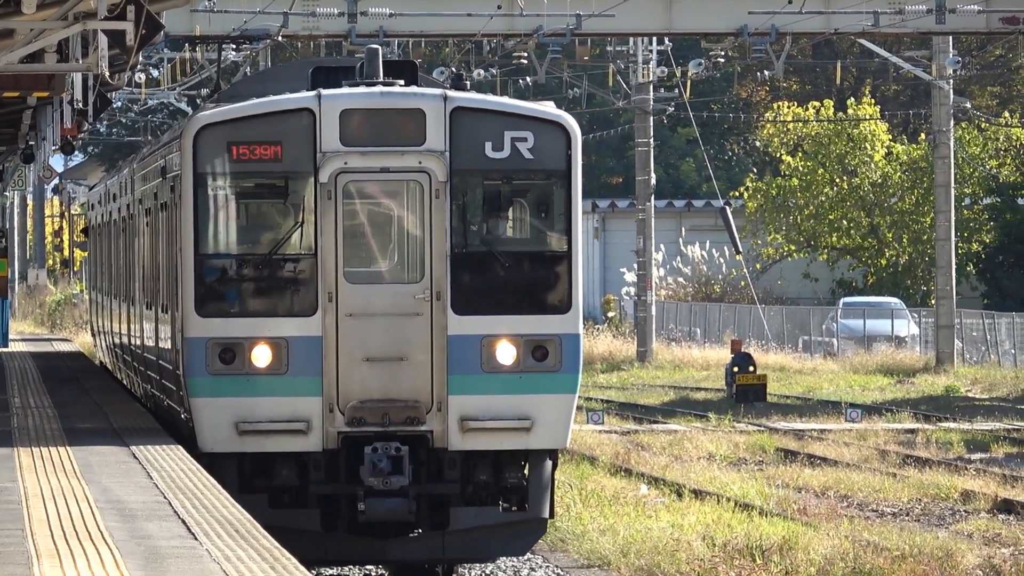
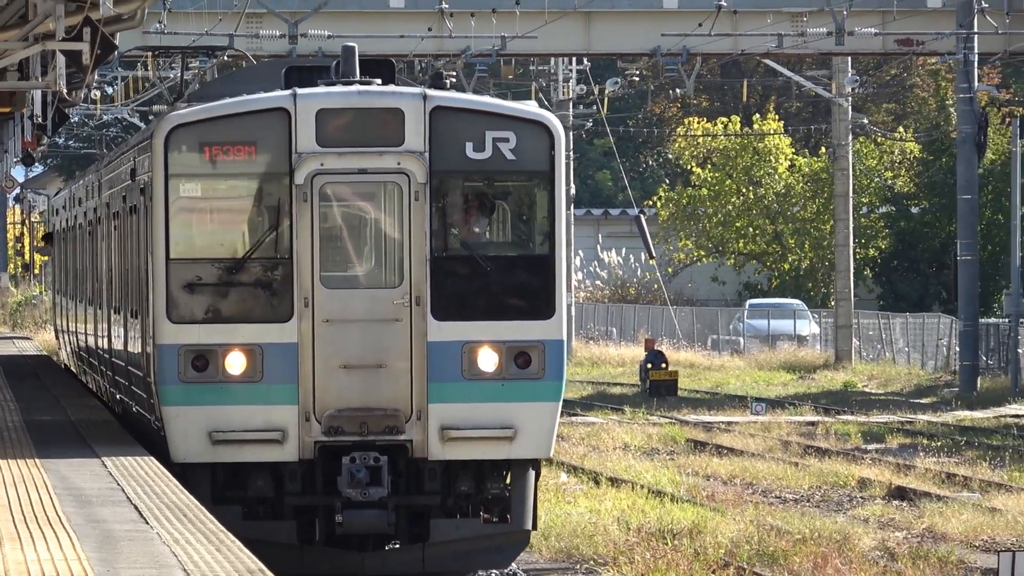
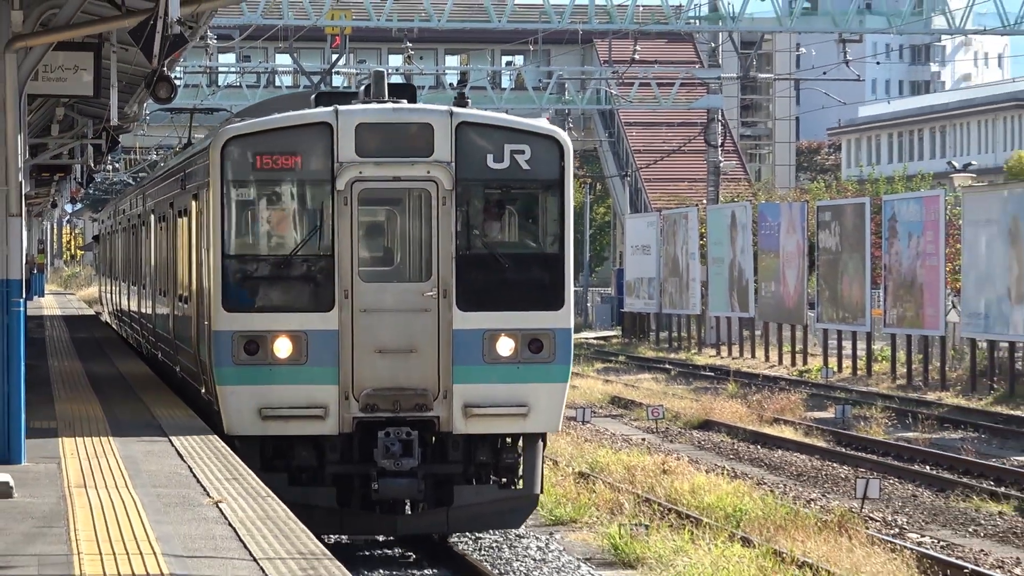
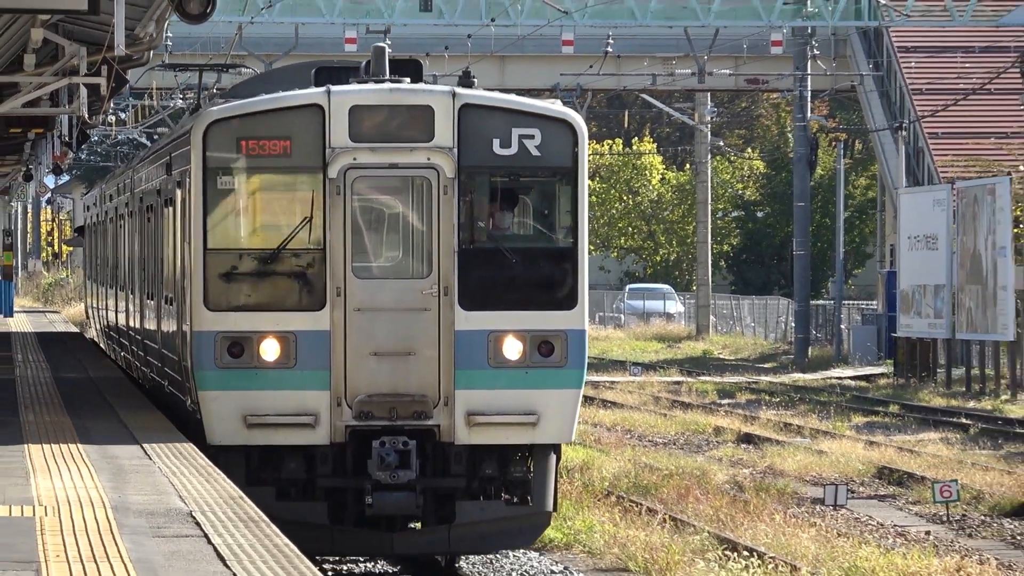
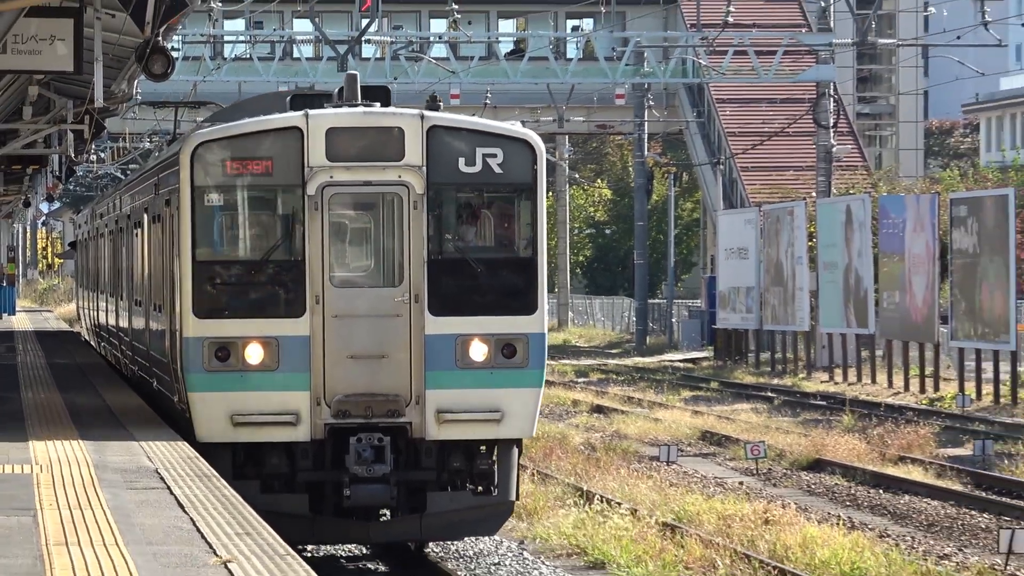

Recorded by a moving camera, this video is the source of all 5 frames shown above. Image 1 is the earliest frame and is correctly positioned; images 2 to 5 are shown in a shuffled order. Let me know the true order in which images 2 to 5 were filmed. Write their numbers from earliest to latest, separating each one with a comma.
2, 4, 5, 3
